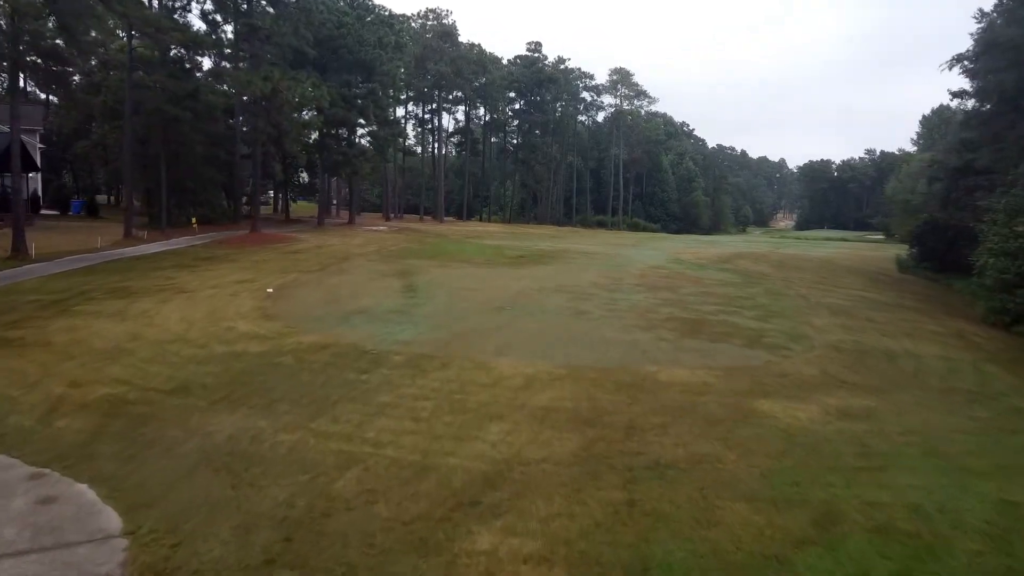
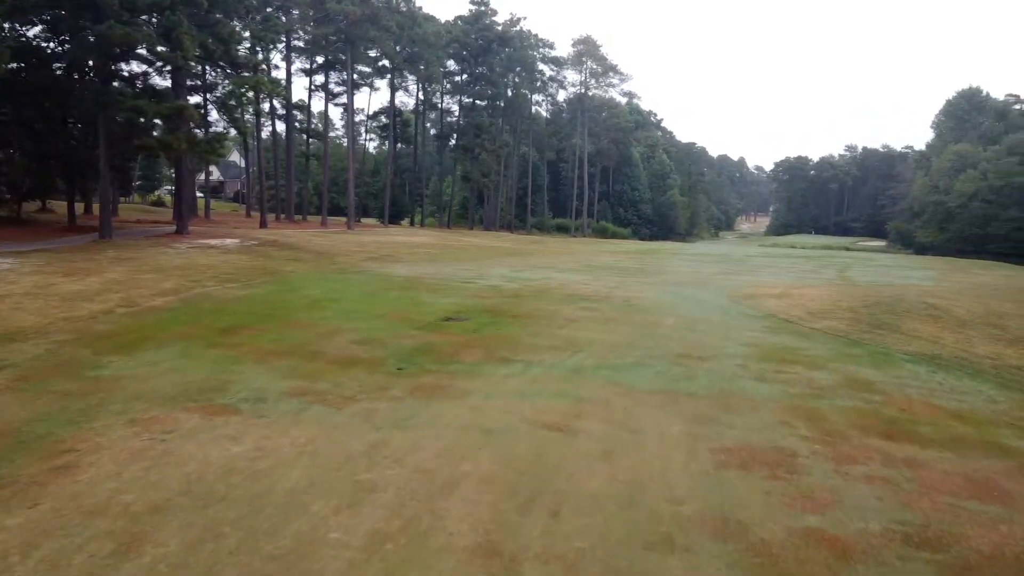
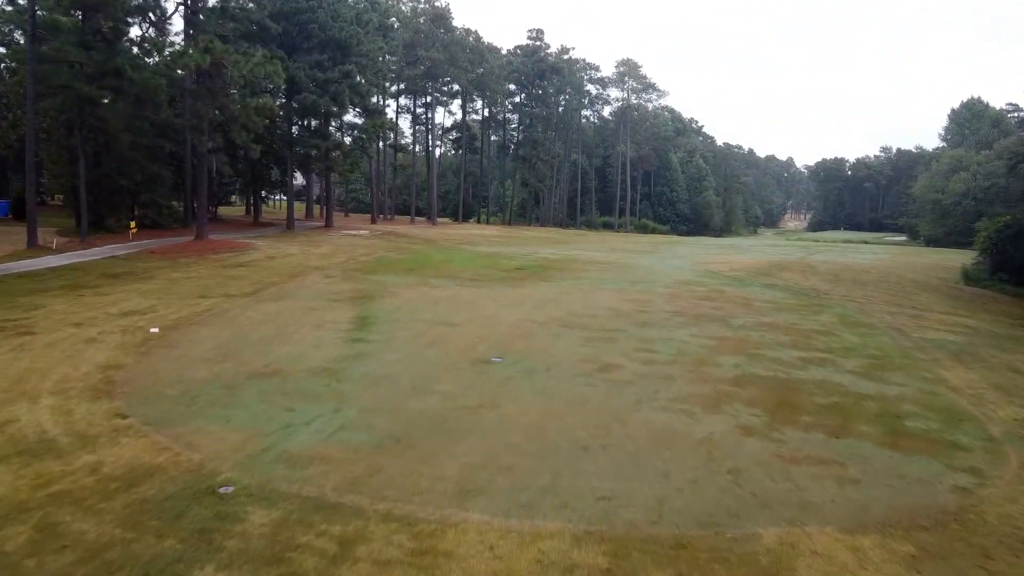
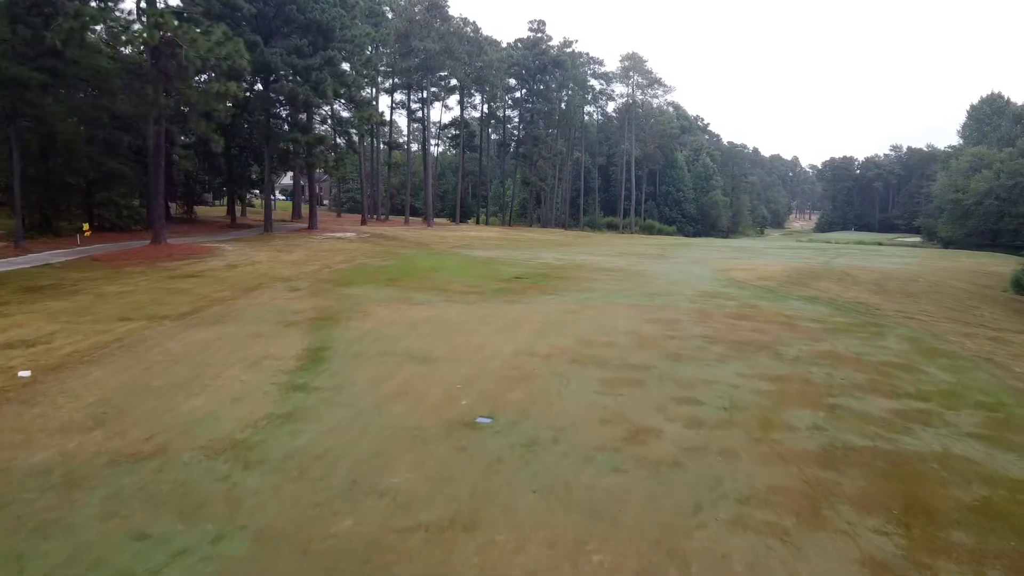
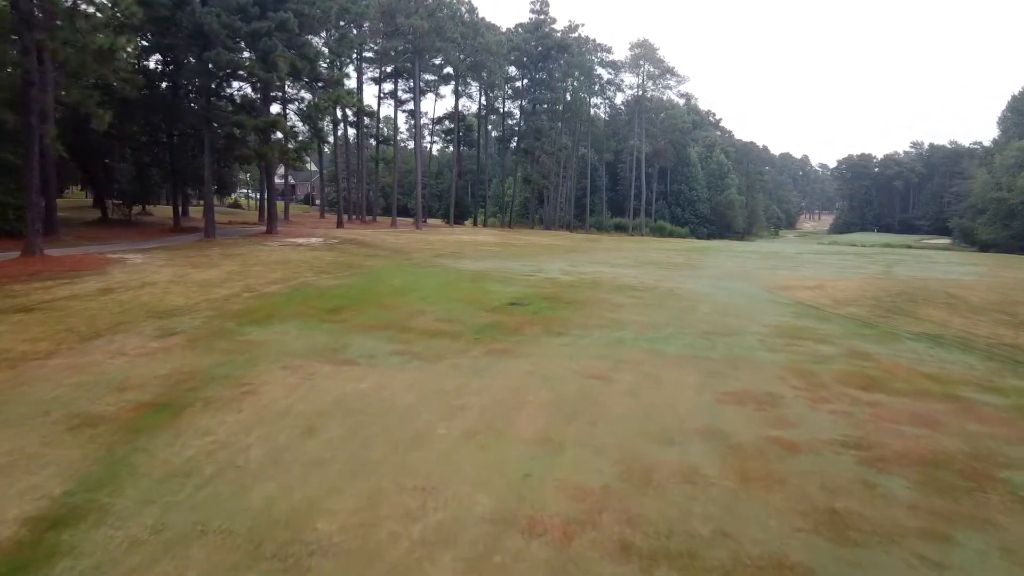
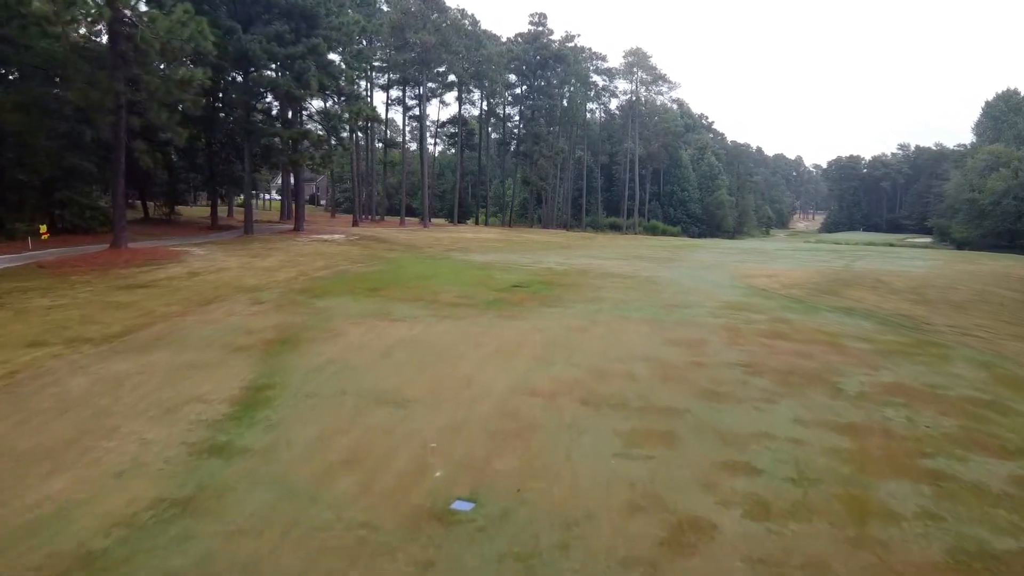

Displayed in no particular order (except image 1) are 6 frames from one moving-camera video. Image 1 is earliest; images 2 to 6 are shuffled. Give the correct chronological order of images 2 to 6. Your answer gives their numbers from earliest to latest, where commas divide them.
3, 4, 6, 5, 2
